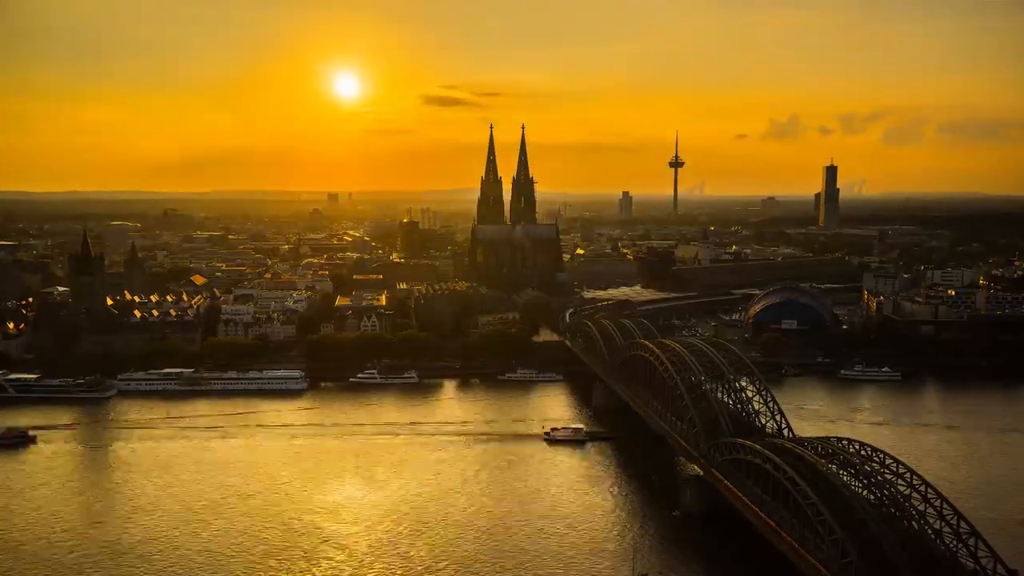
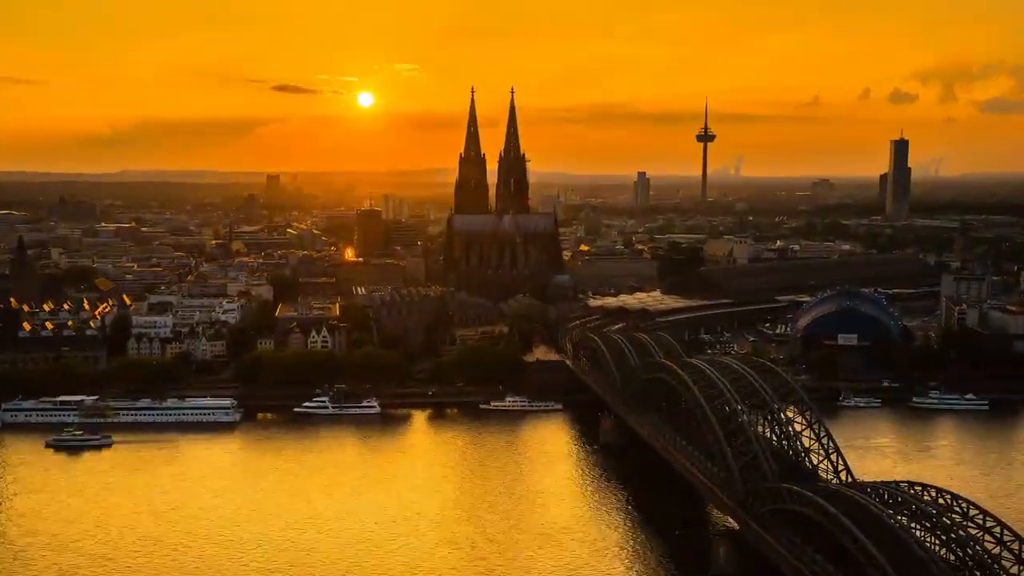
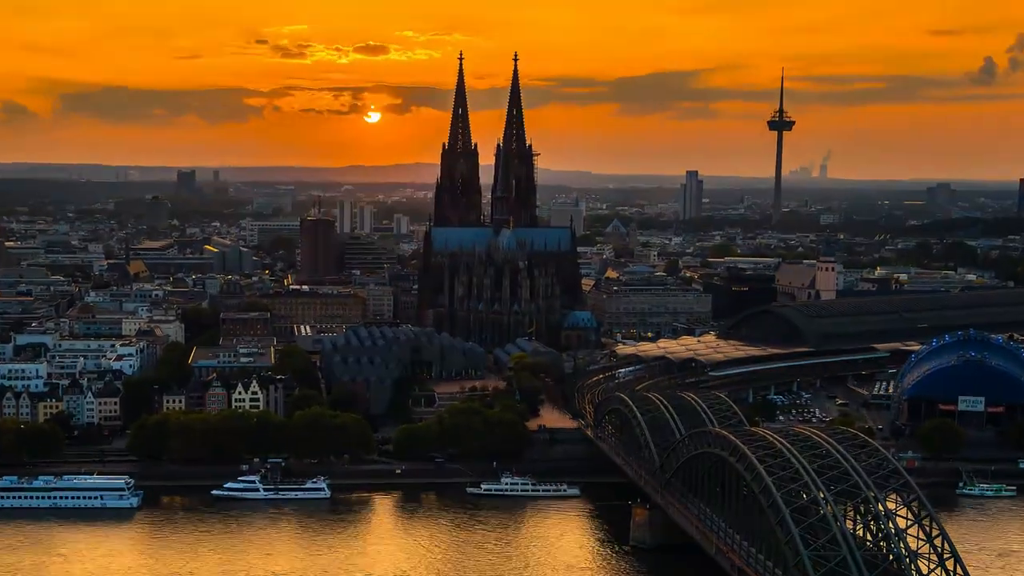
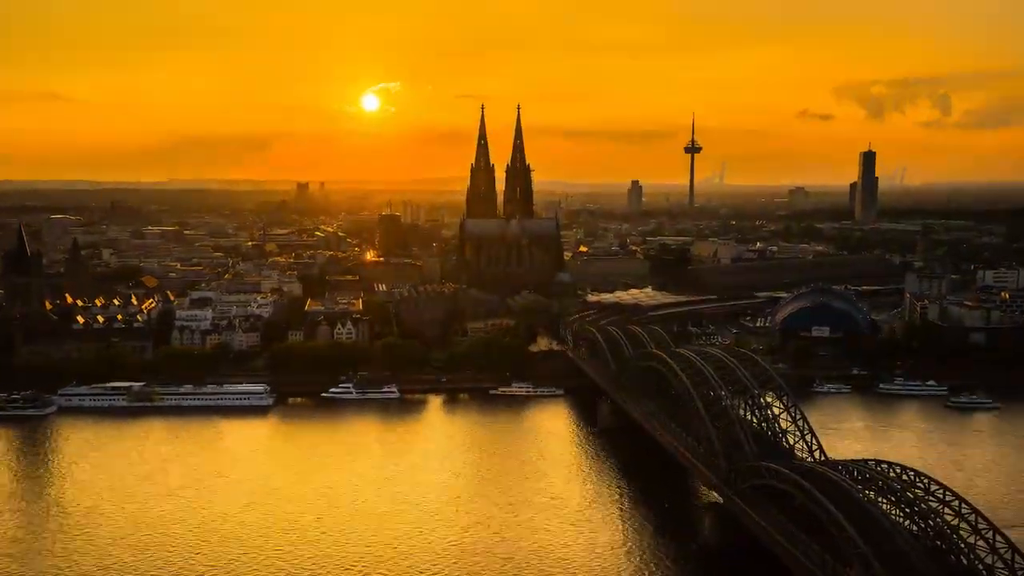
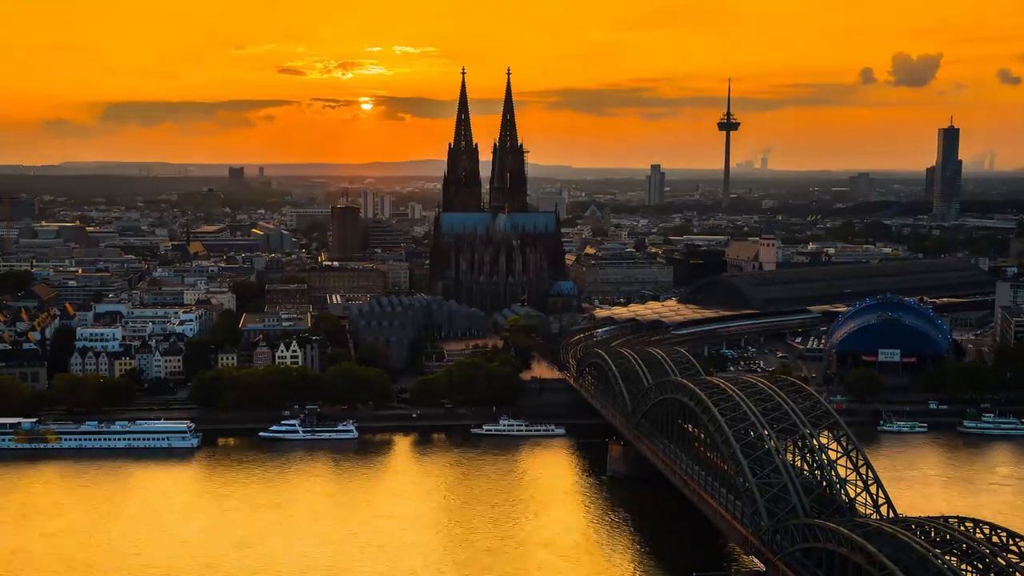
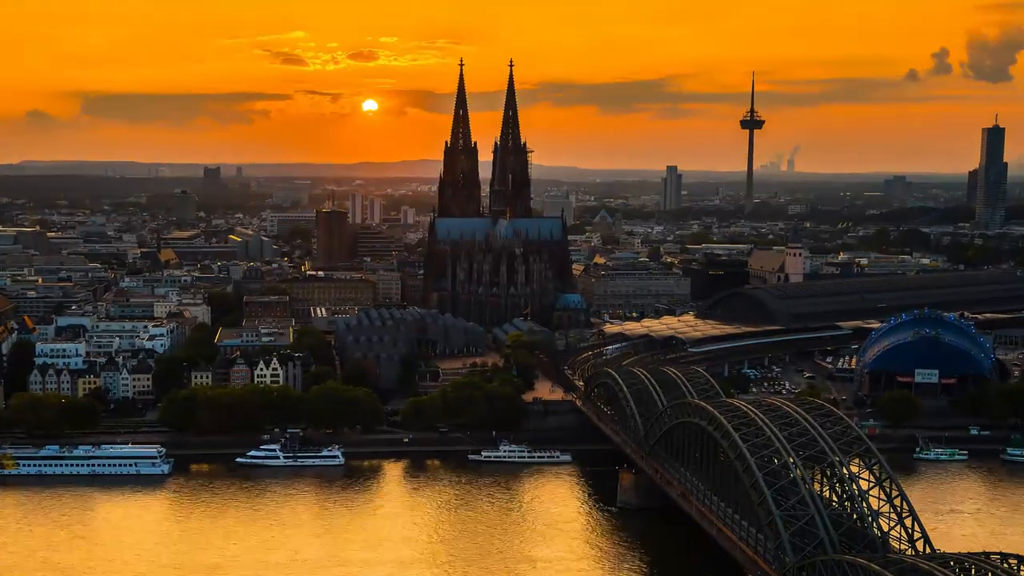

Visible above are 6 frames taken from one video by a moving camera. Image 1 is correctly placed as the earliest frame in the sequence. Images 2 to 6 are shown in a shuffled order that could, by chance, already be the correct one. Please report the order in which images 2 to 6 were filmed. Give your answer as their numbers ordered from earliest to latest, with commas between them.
4, 2, 5, 6, 3
